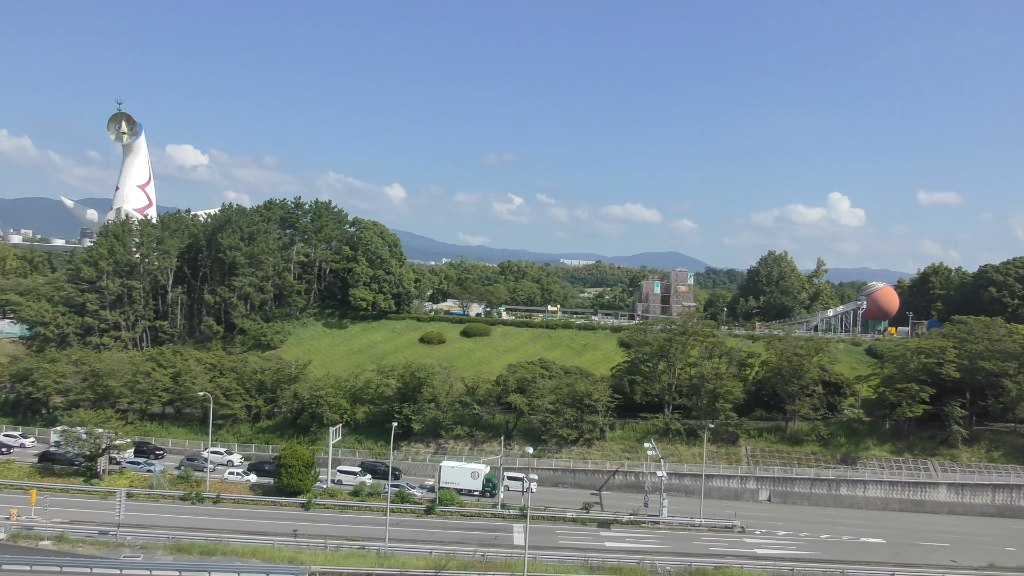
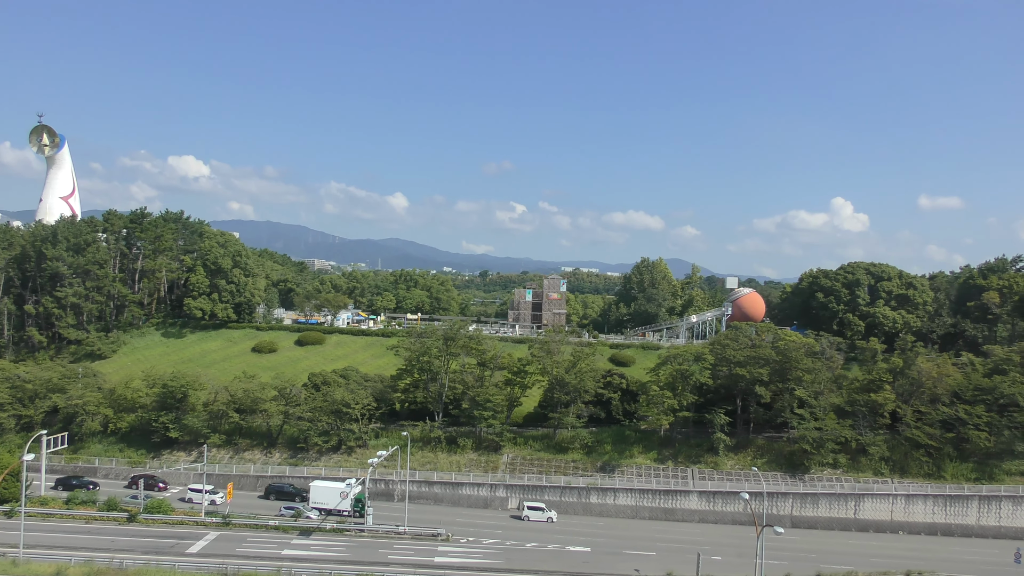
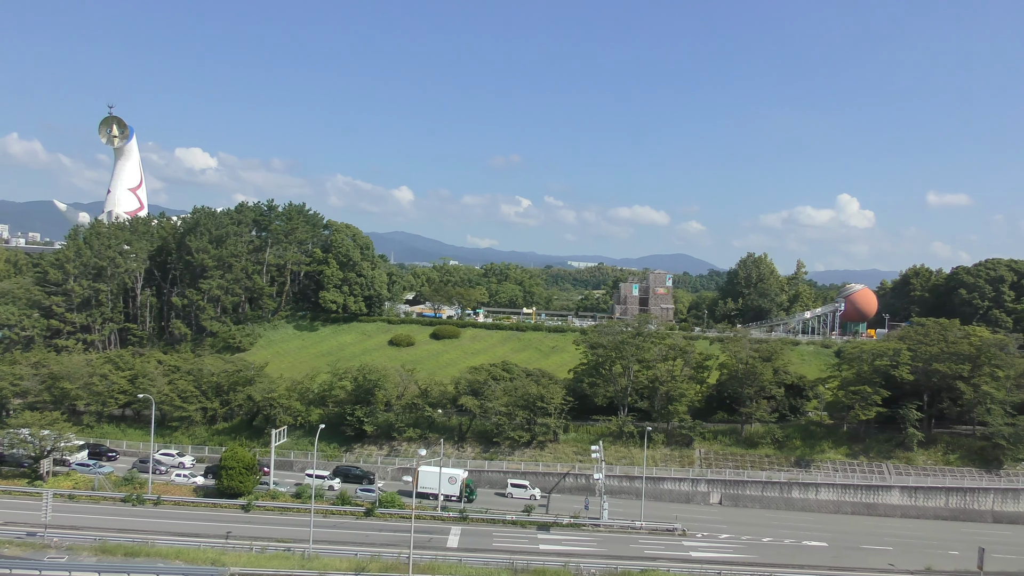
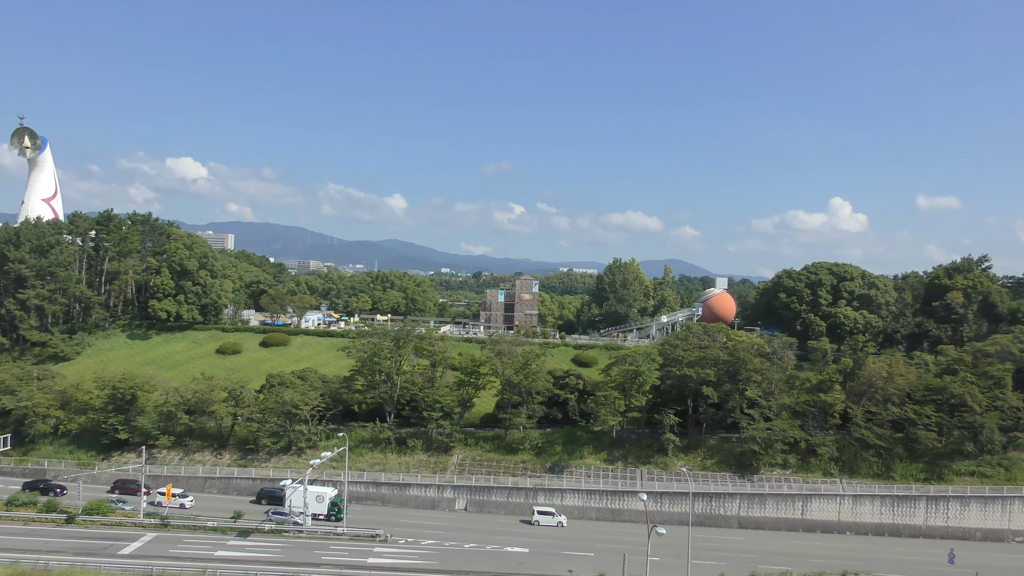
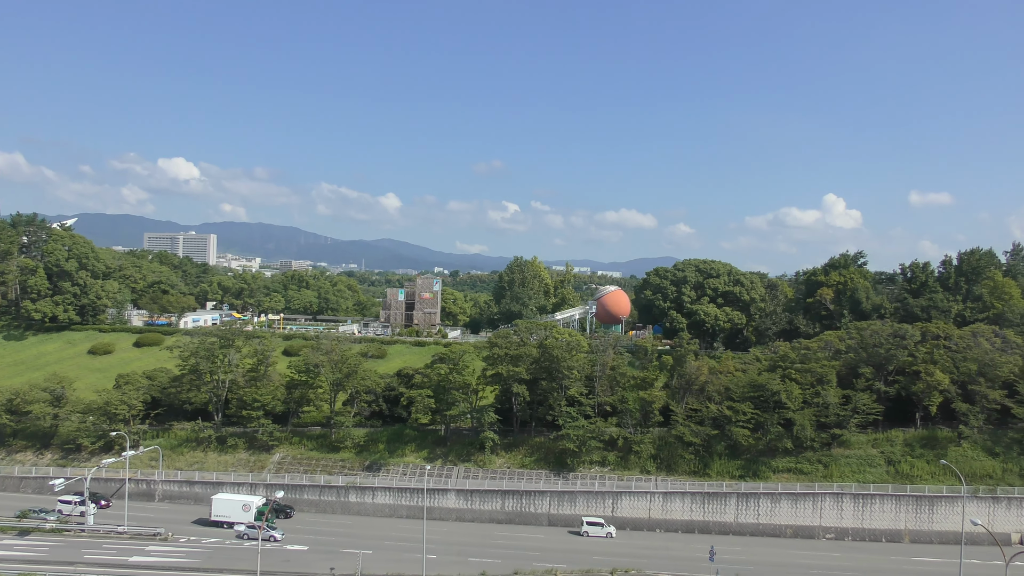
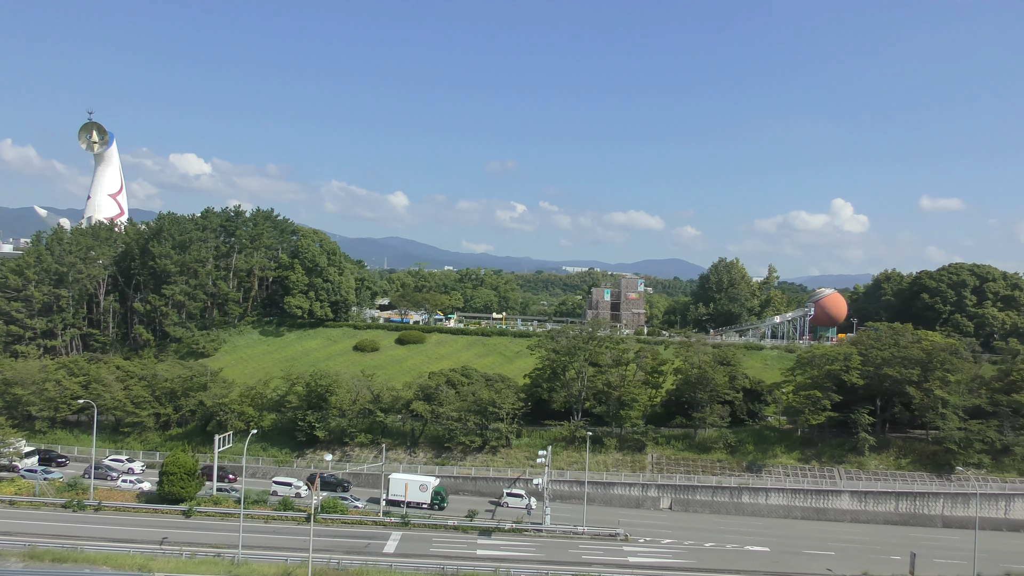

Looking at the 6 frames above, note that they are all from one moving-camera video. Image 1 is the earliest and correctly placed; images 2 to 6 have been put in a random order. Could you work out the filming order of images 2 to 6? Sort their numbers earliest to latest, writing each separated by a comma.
3, 6, 2, 4, 5
